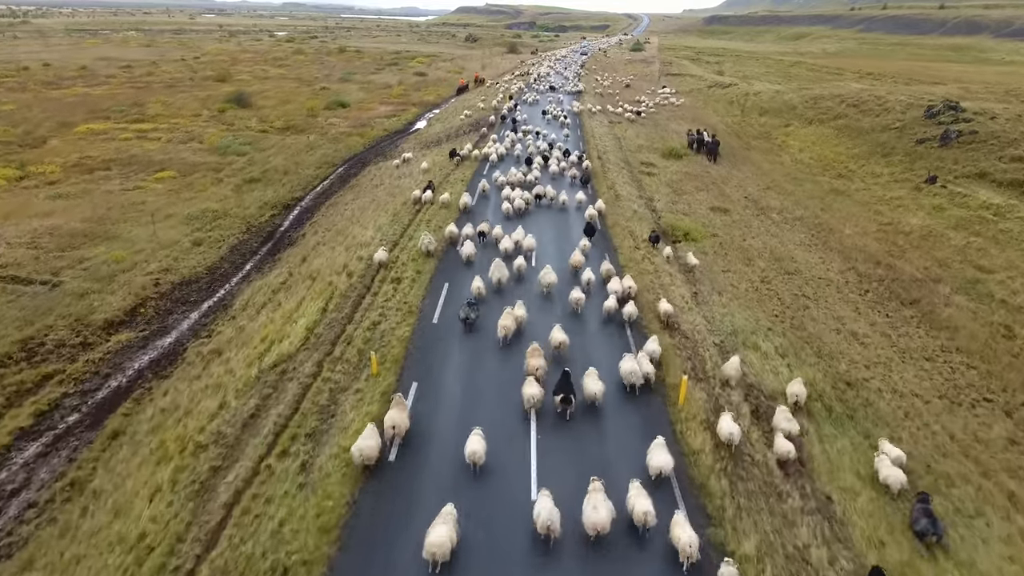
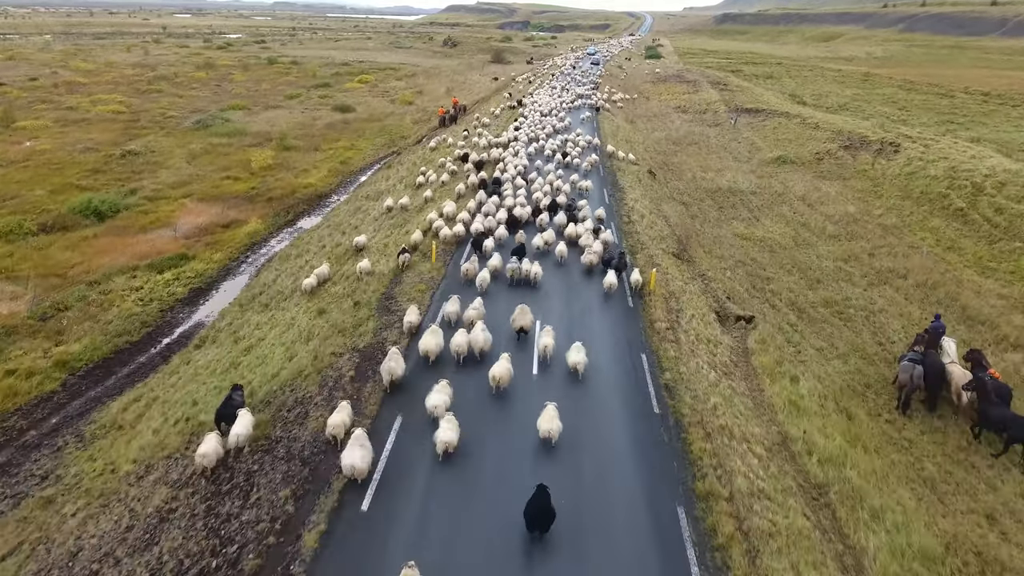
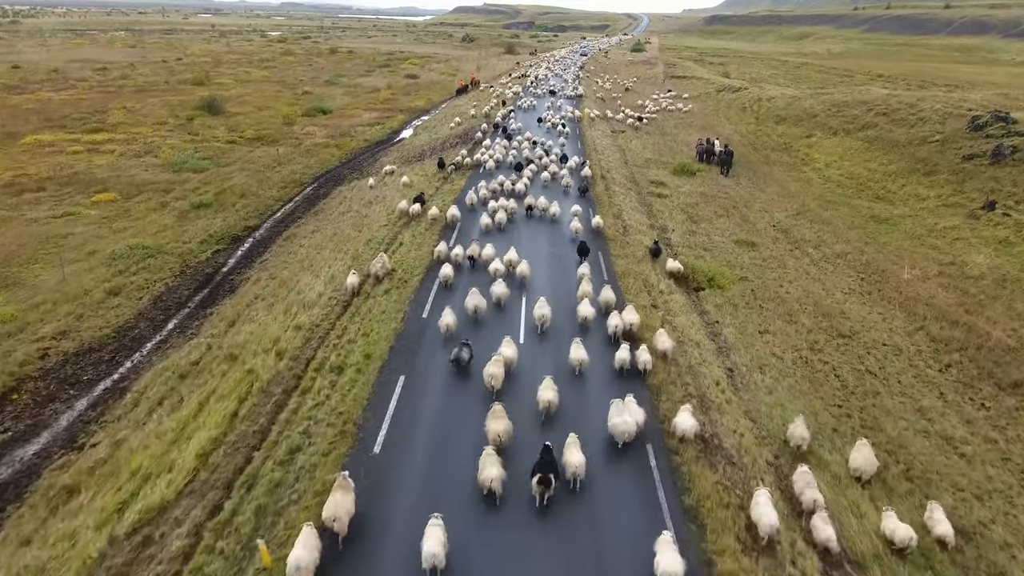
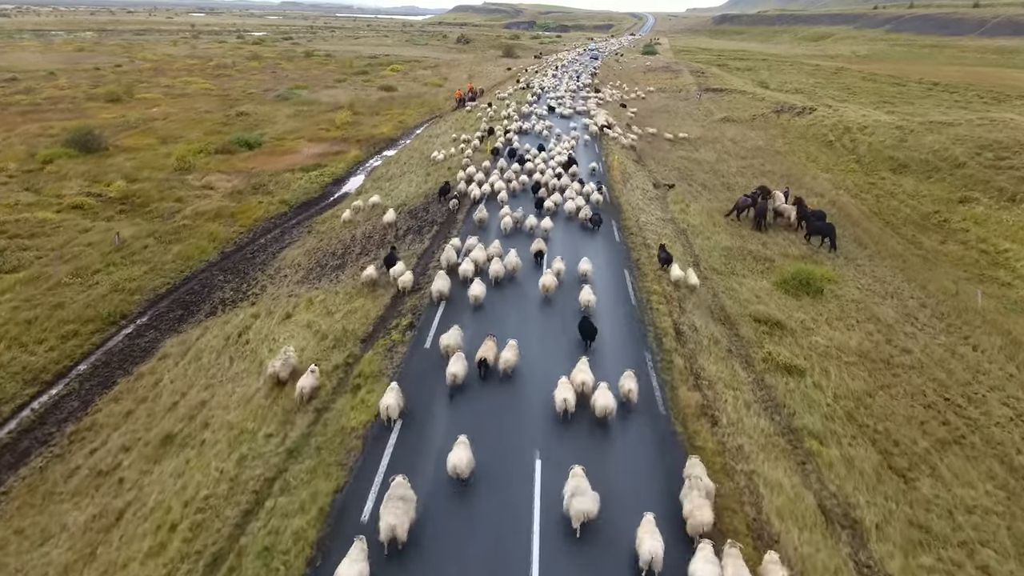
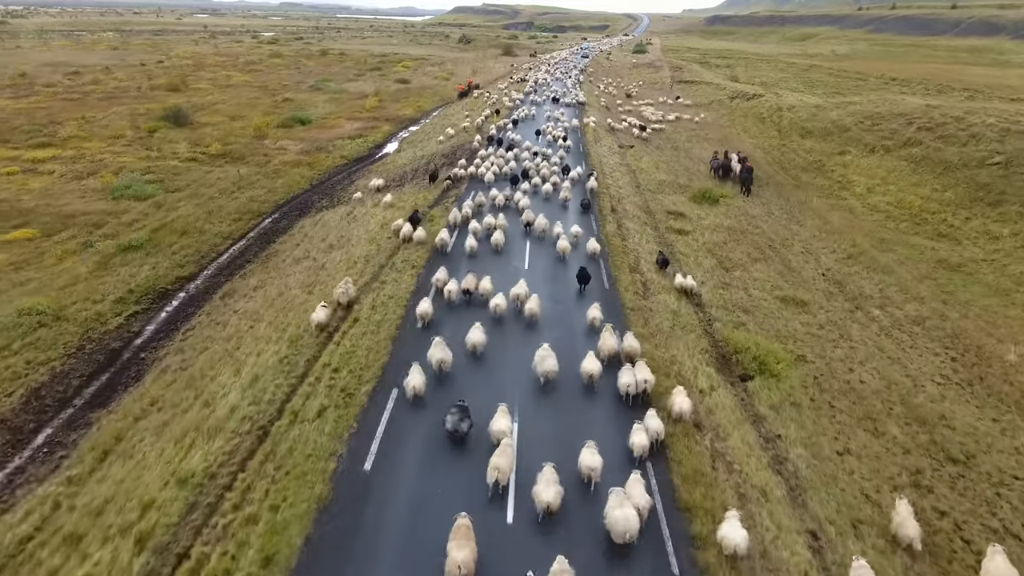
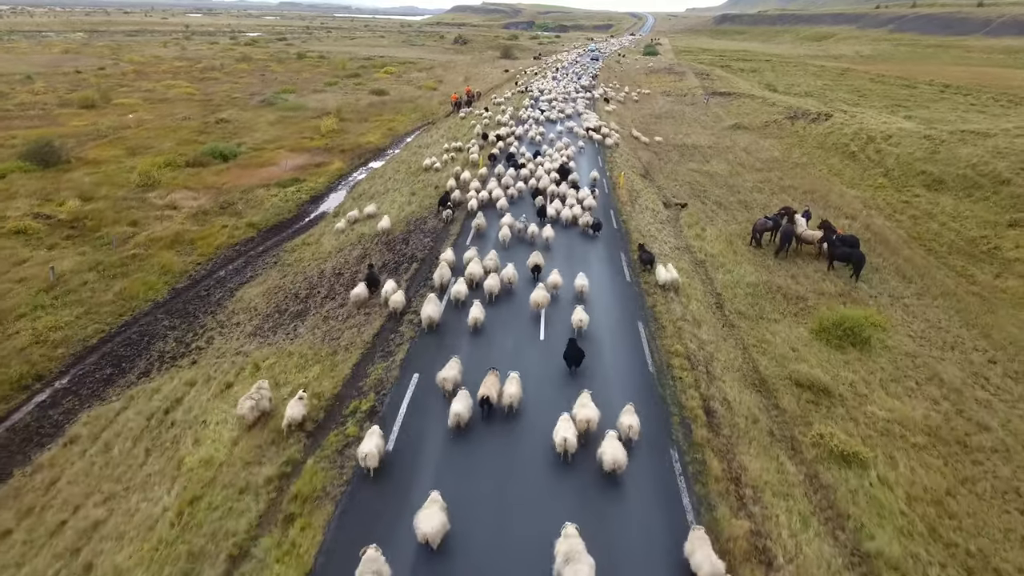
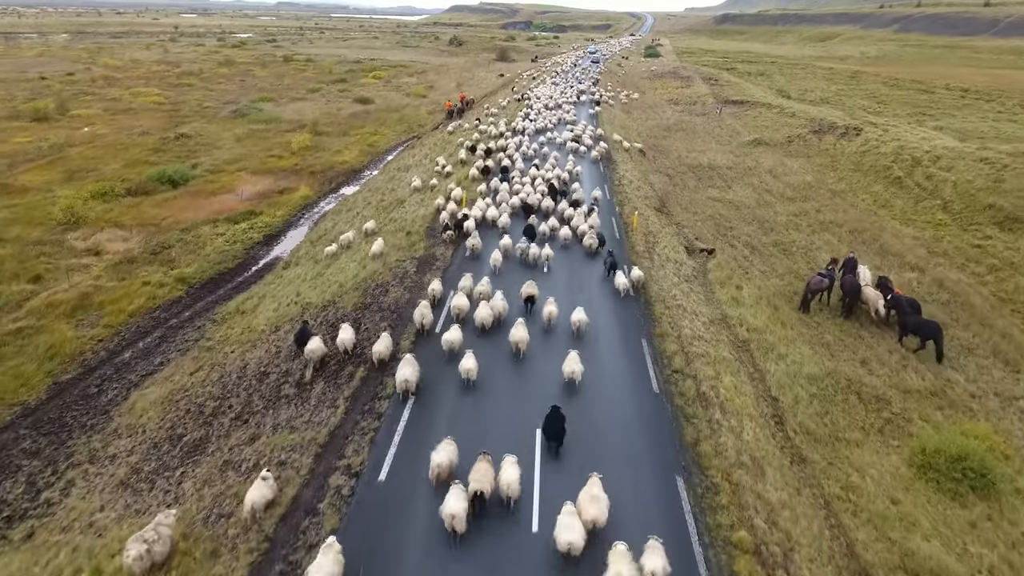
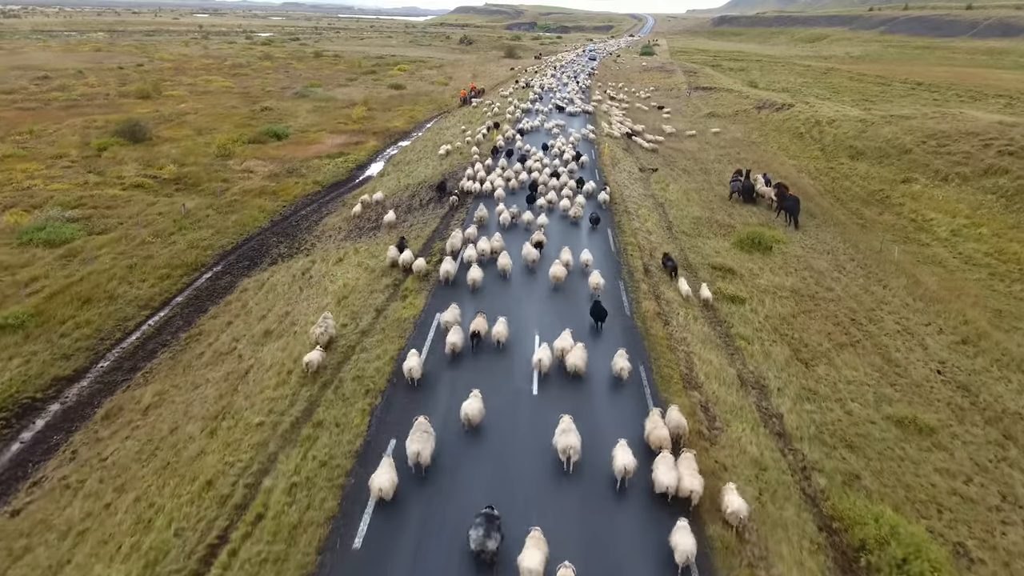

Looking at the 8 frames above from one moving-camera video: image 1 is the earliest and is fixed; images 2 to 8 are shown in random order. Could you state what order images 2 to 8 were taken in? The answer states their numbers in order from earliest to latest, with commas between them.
3, 5, 8, 4, 6, 7, 2
